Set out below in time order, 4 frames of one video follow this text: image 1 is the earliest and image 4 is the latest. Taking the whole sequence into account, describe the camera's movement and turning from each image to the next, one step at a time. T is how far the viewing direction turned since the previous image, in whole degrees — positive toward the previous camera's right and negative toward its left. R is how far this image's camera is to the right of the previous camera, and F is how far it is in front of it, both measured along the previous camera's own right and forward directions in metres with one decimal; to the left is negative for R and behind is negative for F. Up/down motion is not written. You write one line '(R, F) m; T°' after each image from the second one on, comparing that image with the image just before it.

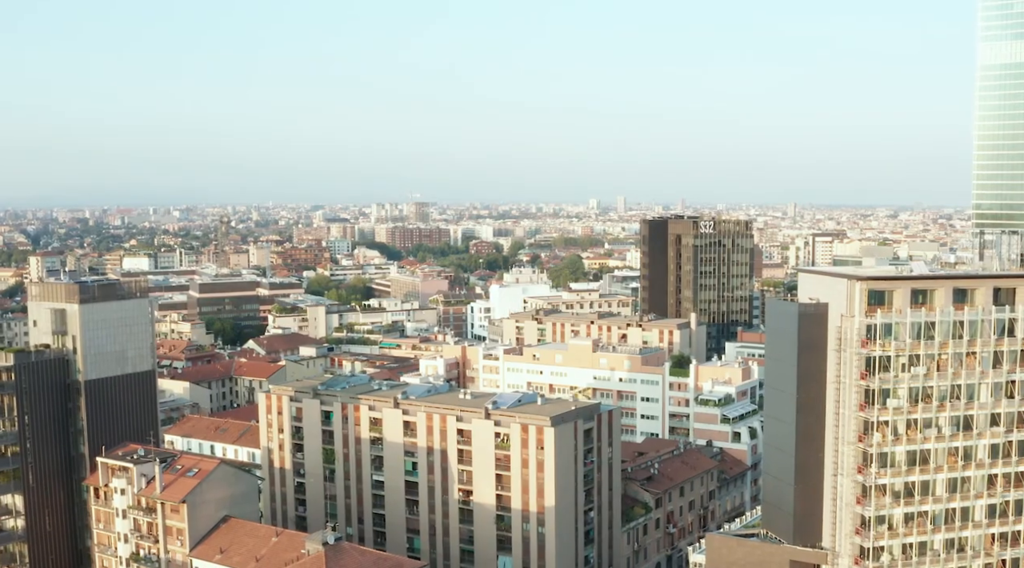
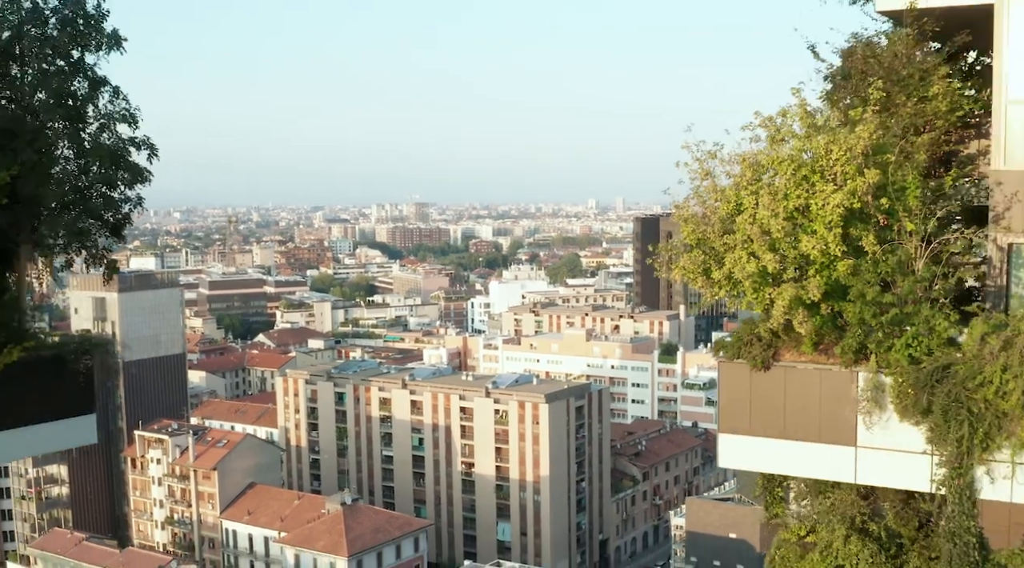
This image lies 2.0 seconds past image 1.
(+0.1, -6.2) m; 0°
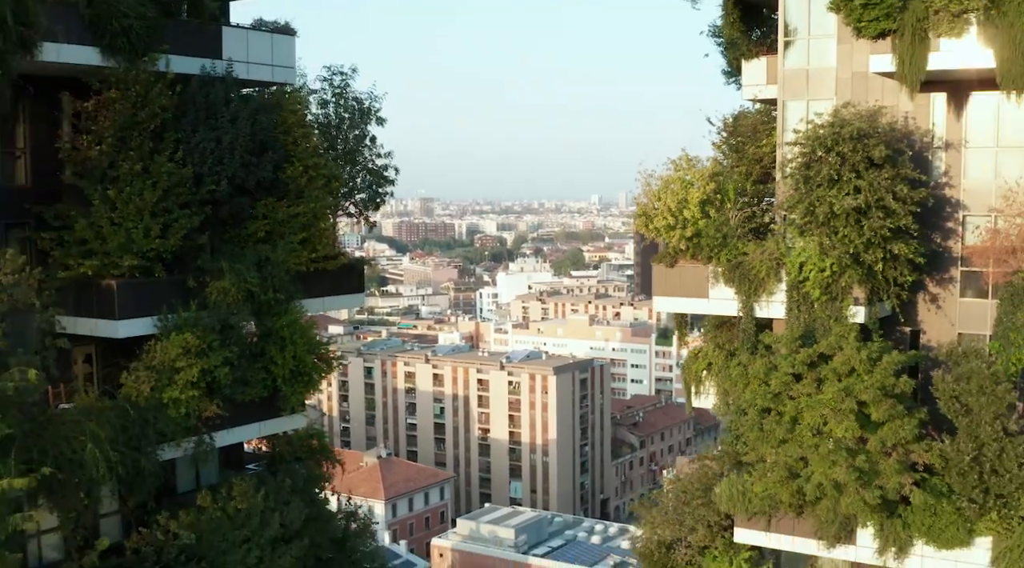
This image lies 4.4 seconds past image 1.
(-0.6, -9.0) m; 0°
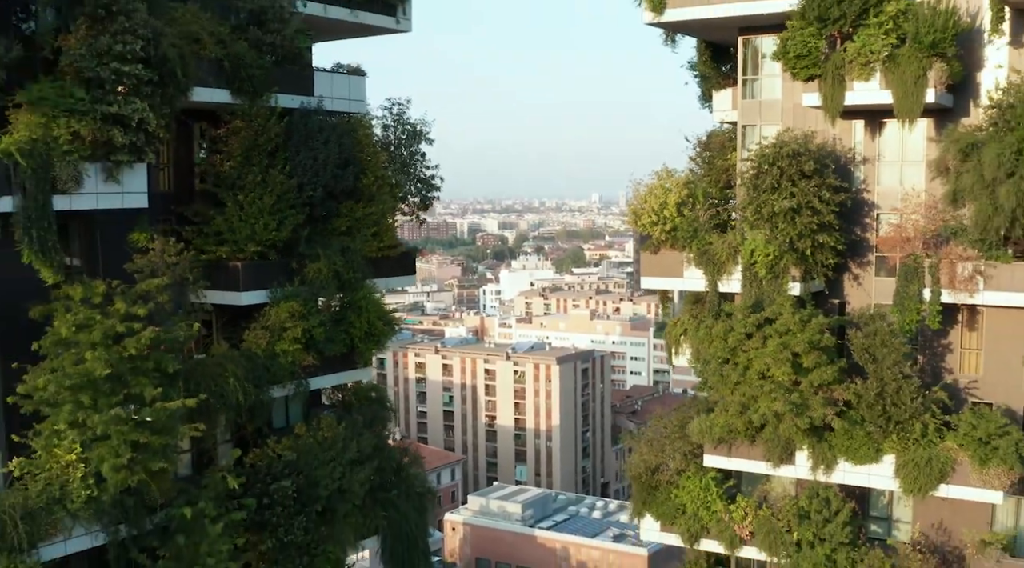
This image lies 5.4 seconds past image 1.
(-0.3, -4.8) m; 0°
